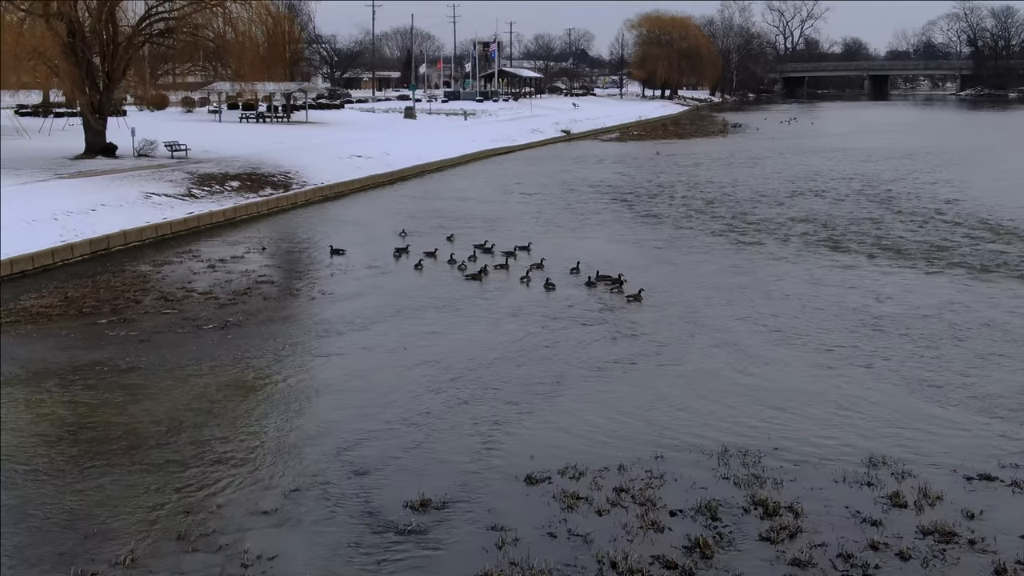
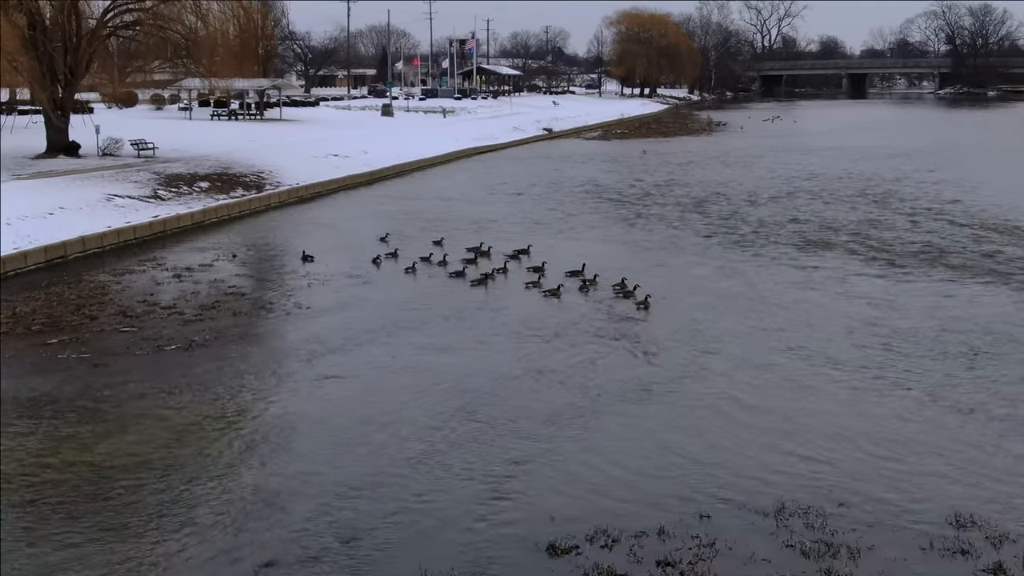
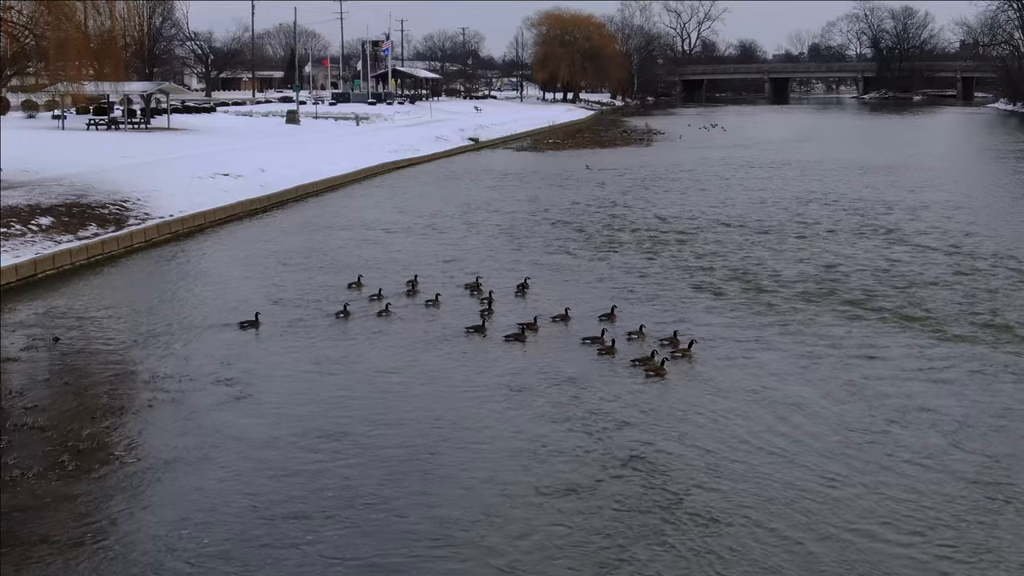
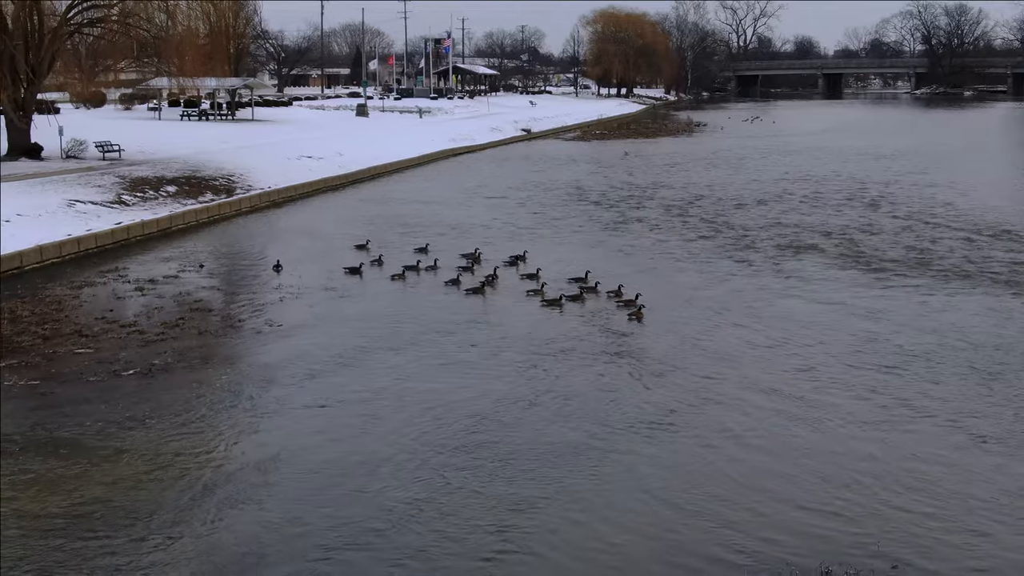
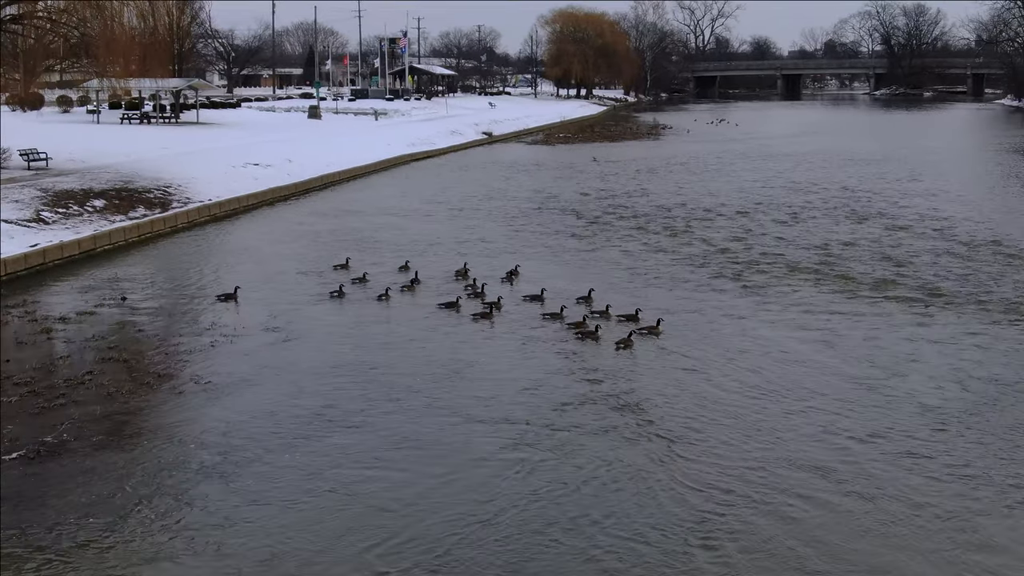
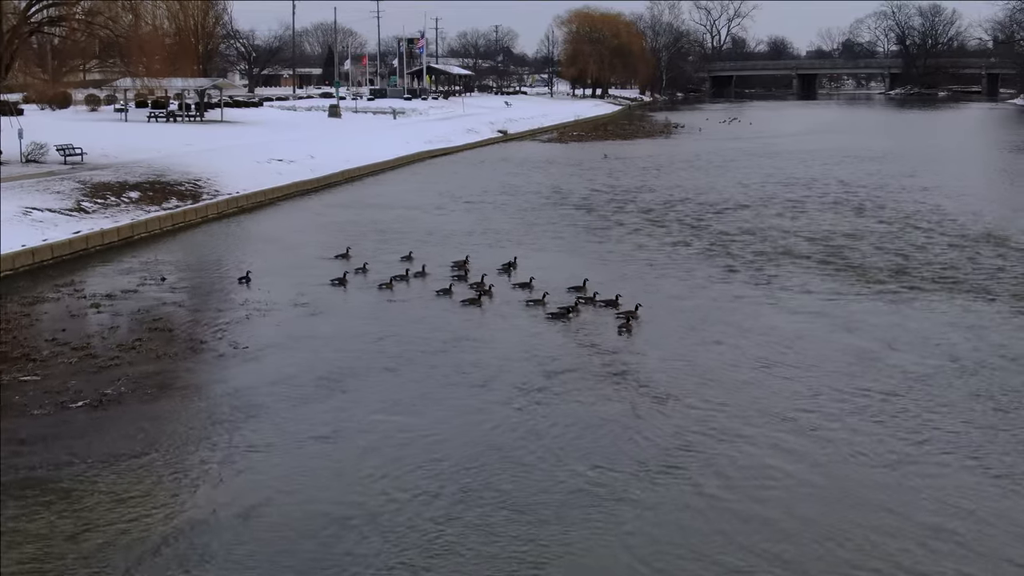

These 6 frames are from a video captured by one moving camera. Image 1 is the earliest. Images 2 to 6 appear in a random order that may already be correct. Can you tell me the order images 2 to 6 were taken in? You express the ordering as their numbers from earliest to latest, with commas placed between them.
2, 4, 6, 5, 3
